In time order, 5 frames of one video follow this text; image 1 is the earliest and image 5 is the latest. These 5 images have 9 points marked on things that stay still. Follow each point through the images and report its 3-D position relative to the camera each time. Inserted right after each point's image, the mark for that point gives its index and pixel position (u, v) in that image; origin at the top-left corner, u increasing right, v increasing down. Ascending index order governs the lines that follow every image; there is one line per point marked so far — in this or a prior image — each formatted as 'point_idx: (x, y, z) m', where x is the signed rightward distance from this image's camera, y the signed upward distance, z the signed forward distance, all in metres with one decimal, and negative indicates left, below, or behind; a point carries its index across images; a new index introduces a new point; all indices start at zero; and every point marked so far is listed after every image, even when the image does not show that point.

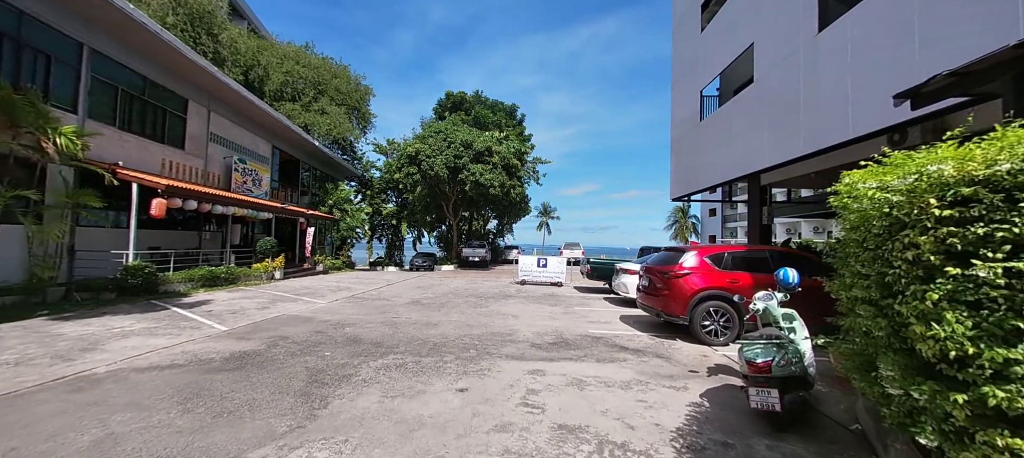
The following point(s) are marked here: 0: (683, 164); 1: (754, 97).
0: (+7.1, +2.7, +15.2) m
1: (+6.7, +3.6, +10.1) m
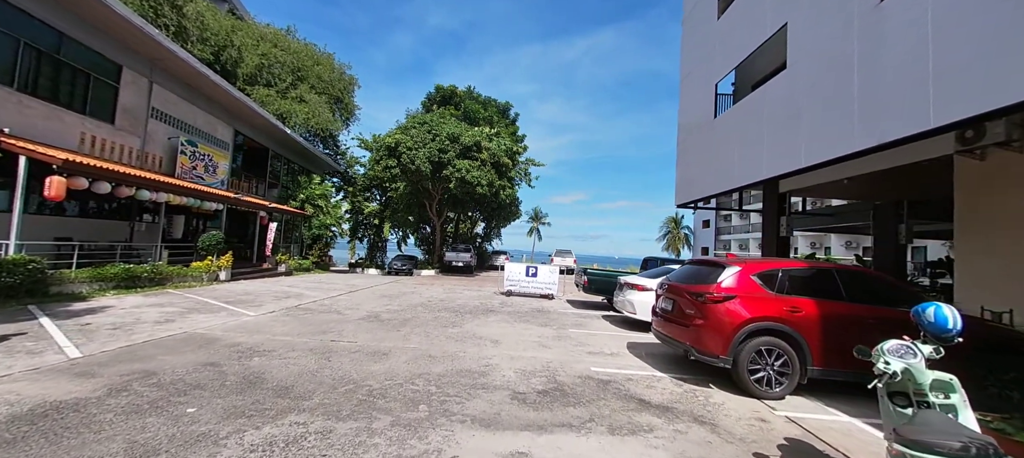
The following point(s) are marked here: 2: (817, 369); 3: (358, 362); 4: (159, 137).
0: (+6.7, +2.3, +13.7) m
1: (+6.4, +3.3, +8.6) m
2: (+3.6, -1.6, +4.3) m
3: (-2.0, -1.7, +4.7) m
4: (-12.3, +3.2, +12.8) m
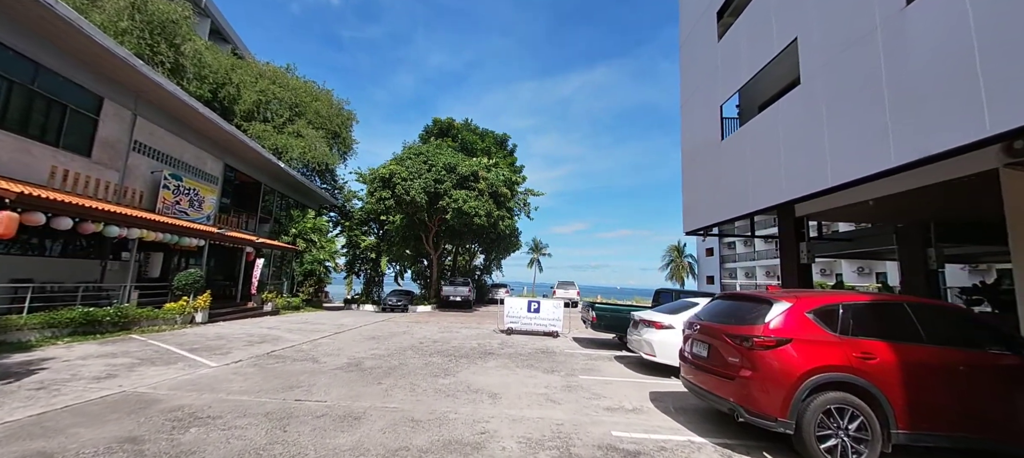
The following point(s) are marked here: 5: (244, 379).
0: (+6.6, +1.3, +13.1) m
1: (+6.4, +2.8, +8.1) m
2: (+3.6, -1.9, +3.4) m
3: (-1.9, -2.1, +3.8) m
4: (-12.4, +1.9, +12.3) m
5: (-4.0, -2.3, +5.6) m
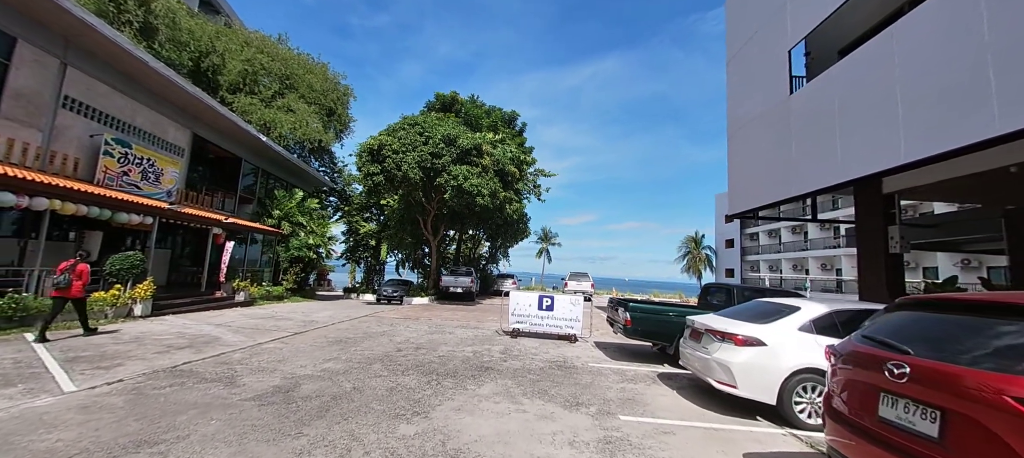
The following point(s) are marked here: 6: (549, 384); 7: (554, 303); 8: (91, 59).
0: (+6.9, +1.9, +10.6) m
1: (+6.5, +3.2, +5.6) m
2: (+3.6, -1.6, +1.1) m
3: (-1.9, -1.7, +1.6) m
4: (-12.1, +2.7, +10.2) m
5: (-4.0, -1.8, +3.5) m
6: (+0.5, -2.2, +5.3) m
7: (+1.0, -1.7, +8.8) m
8: (-12.0, +4.9, +10.6) m
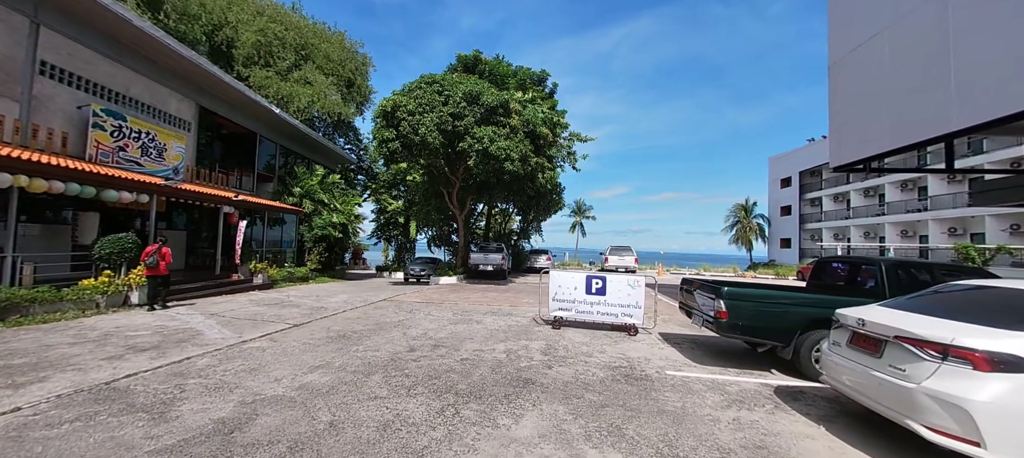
0: (+7.7, +2.8, +8.1) m
1: (+6.9, +3.8, +3.0) m
2: (+3.7, -1.3, -0.9) m
3: (-1.8, -1.5, +0.1) m
4: (-11.3, +3.1, +9.2) m
5: (-3.6, -1.6, +2.1) m
6: (+1.0, -1.8, +3.5) m
7: (+1.8, -1.0, +6.9) m
8: (-11.3, +5.4, +9.4) m
